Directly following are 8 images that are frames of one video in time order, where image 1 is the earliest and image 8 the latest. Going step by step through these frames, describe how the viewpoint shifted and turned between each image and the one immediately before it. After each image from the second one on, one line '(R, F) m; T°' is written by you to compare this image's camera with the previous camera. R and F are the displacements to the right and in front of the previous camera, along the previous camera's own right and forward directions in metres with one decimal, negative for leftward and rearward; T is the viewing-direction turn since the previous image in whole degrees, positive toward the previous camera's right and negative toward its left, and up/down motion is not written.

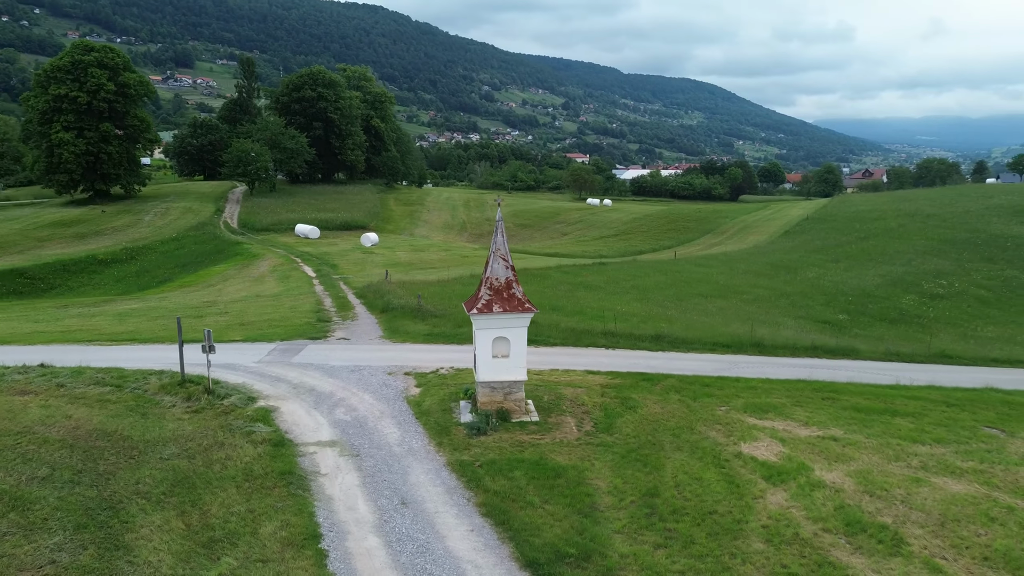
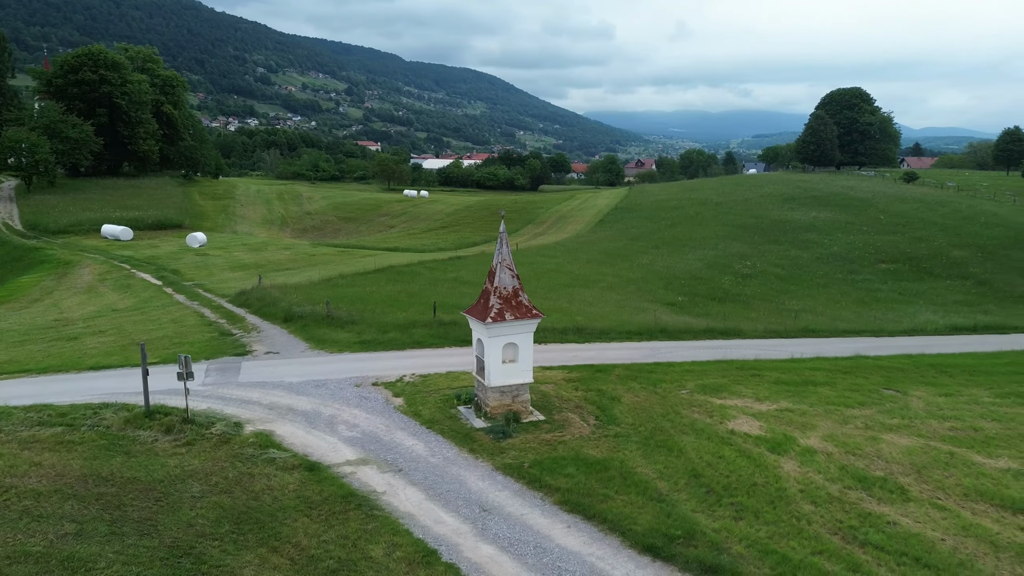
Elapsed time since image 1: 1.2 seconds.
(-4.1, -0.1) m; +16°
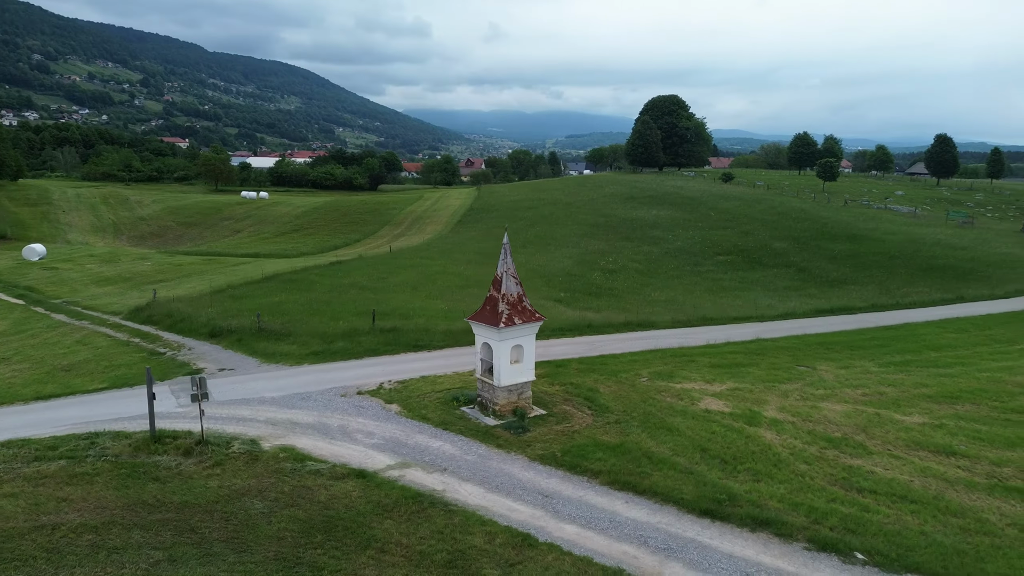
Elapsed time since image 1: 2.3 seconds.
(-3.7, -0.8) m; +13°
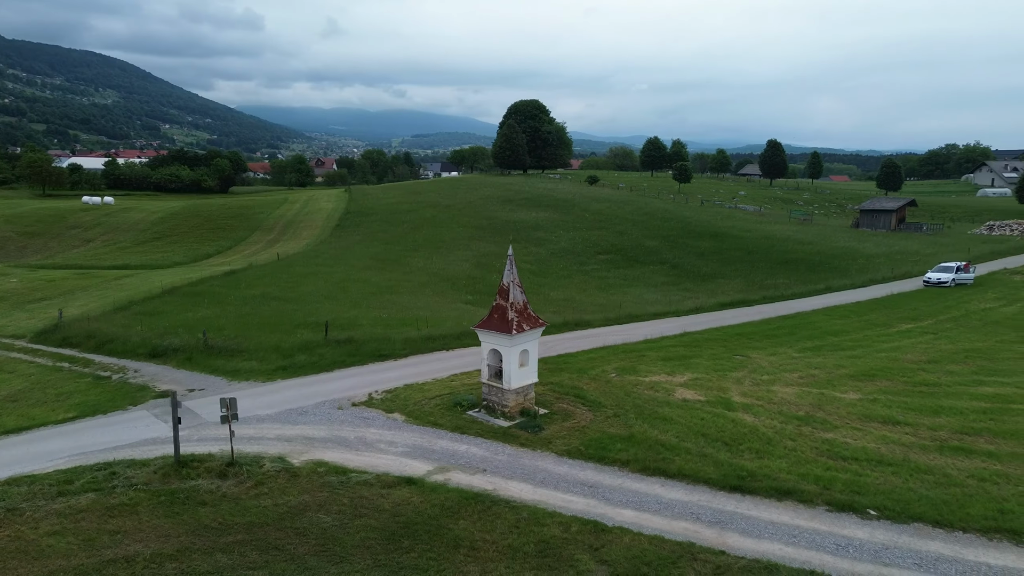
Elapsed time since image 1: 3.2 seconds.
(-3.4, -0.6) m; +11°
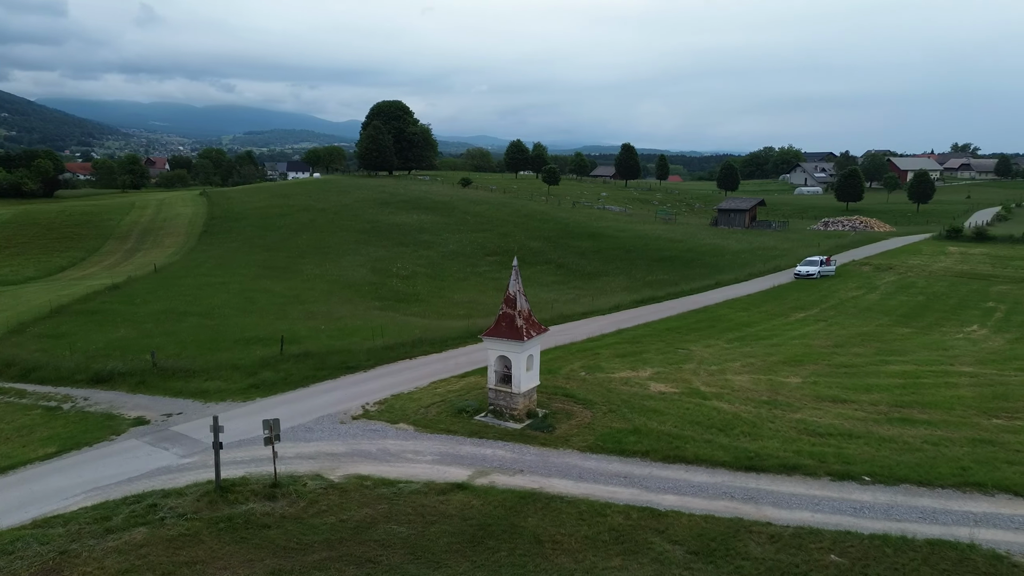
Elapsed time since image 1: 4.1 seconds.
(-3.6, -0.5) m; +12°
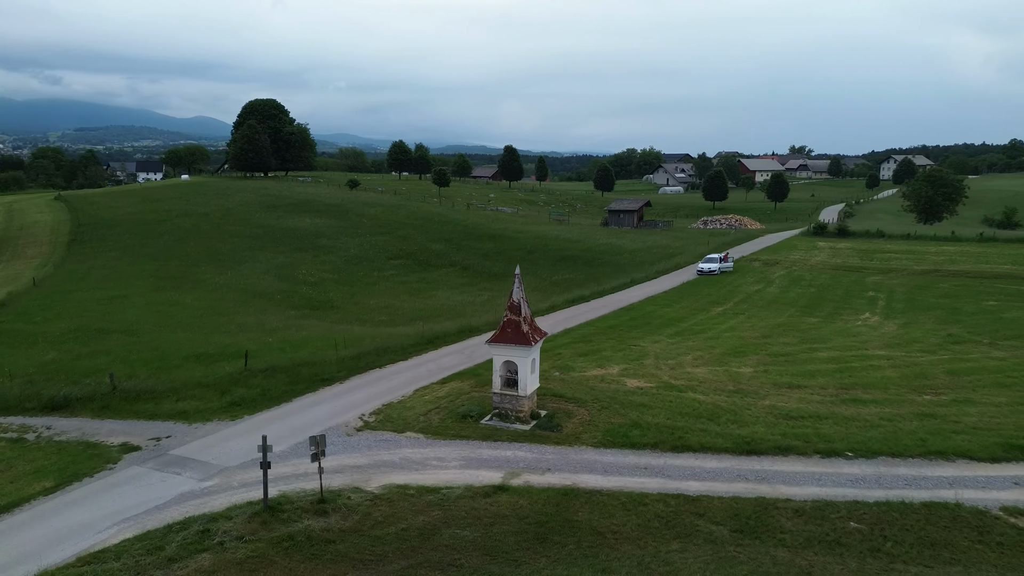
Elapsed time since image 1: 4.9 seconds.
(-3.2, -0.4) m; +10°
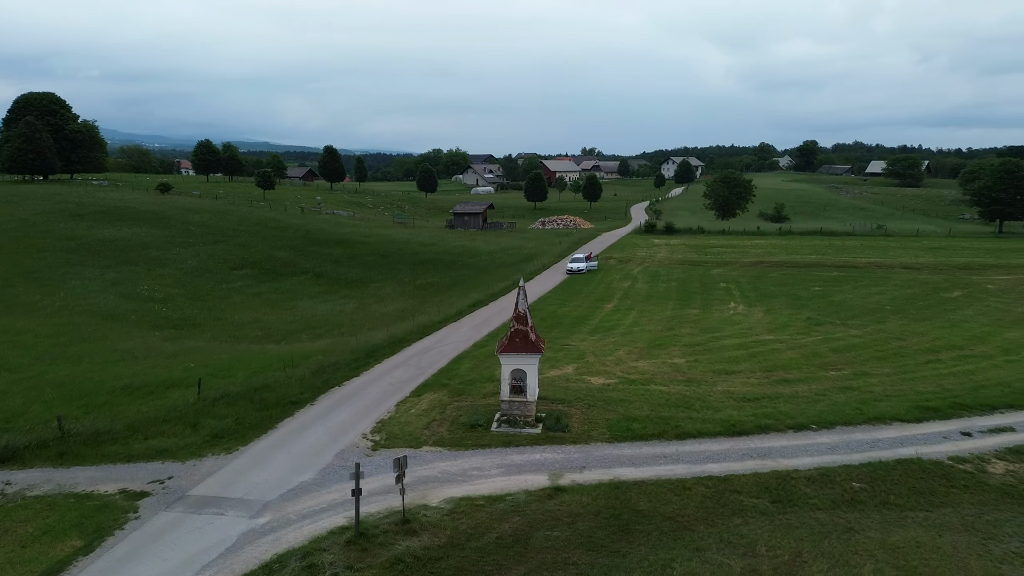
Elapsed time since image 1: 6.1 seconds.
(-5.1, -0.1) m; +15°
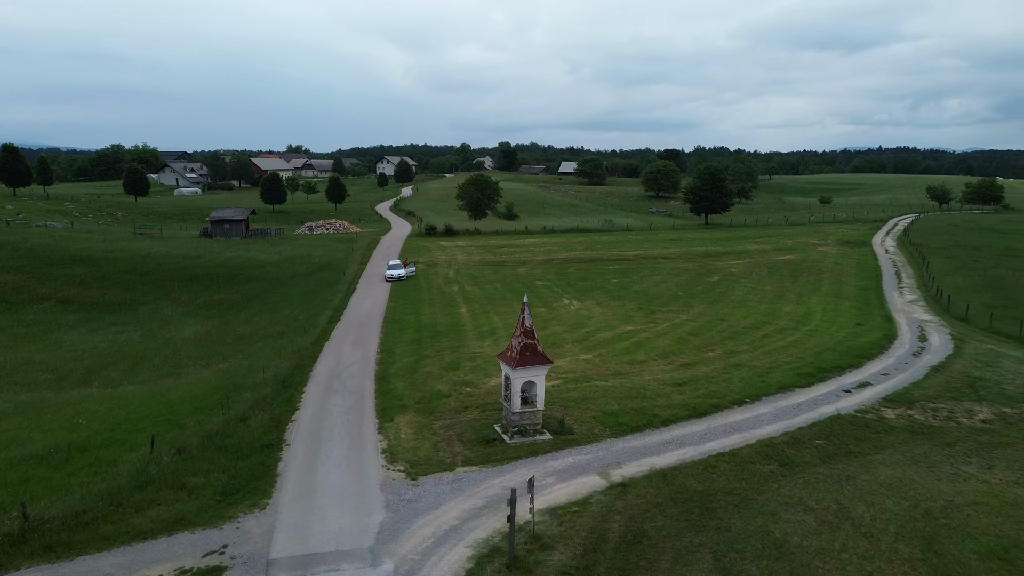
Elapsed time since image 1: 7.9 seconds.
(-7.6, +0.7) m; +22°
